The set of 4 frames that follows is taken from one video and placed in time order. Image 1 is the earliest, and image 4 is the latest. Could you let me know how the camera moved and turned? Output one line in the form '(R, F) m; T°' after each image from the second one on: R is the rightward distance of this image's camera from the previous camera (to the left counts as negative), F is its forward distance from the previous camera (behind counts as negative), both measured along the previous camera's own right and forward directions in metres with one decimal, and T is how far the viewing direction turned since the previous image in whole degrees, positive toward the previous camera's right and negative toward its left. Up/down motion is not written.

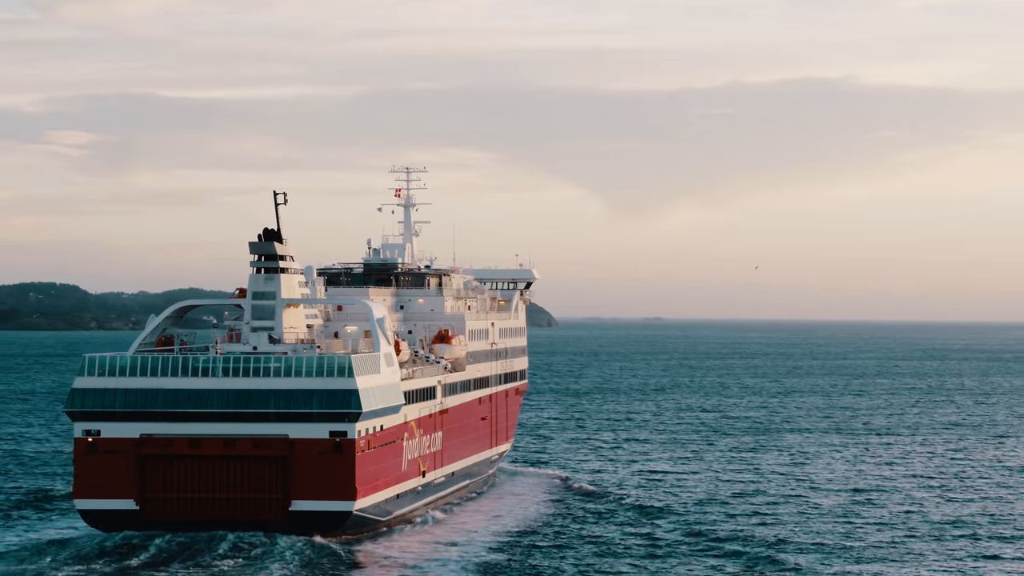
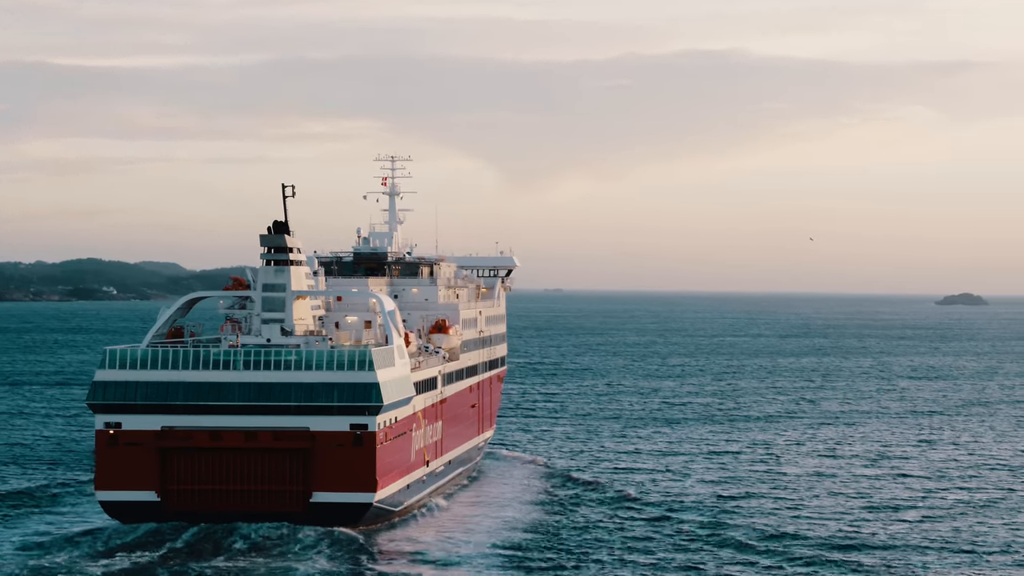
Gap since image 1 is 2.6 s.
(-1.8, -0.6) m; +2°
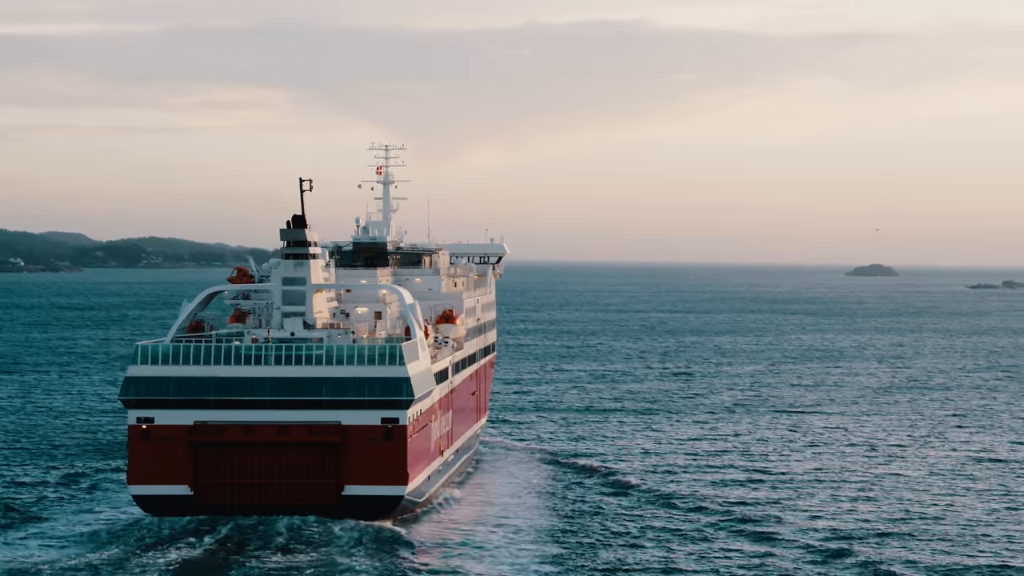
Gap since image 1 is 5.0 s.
(-1.9, -0.5) m; +1°
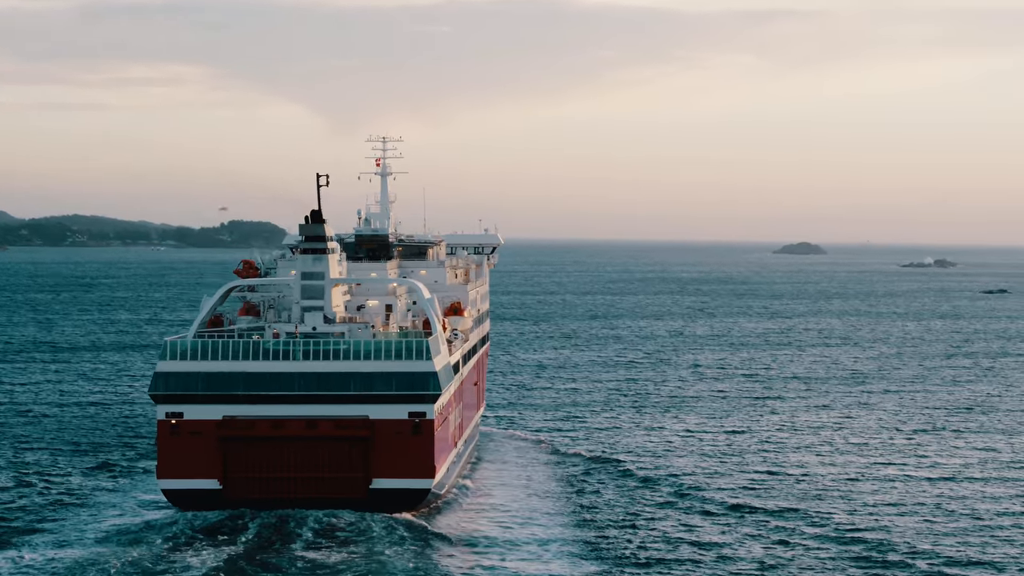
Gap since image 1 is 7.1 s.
(-1.5, -0.5) m; +1°
